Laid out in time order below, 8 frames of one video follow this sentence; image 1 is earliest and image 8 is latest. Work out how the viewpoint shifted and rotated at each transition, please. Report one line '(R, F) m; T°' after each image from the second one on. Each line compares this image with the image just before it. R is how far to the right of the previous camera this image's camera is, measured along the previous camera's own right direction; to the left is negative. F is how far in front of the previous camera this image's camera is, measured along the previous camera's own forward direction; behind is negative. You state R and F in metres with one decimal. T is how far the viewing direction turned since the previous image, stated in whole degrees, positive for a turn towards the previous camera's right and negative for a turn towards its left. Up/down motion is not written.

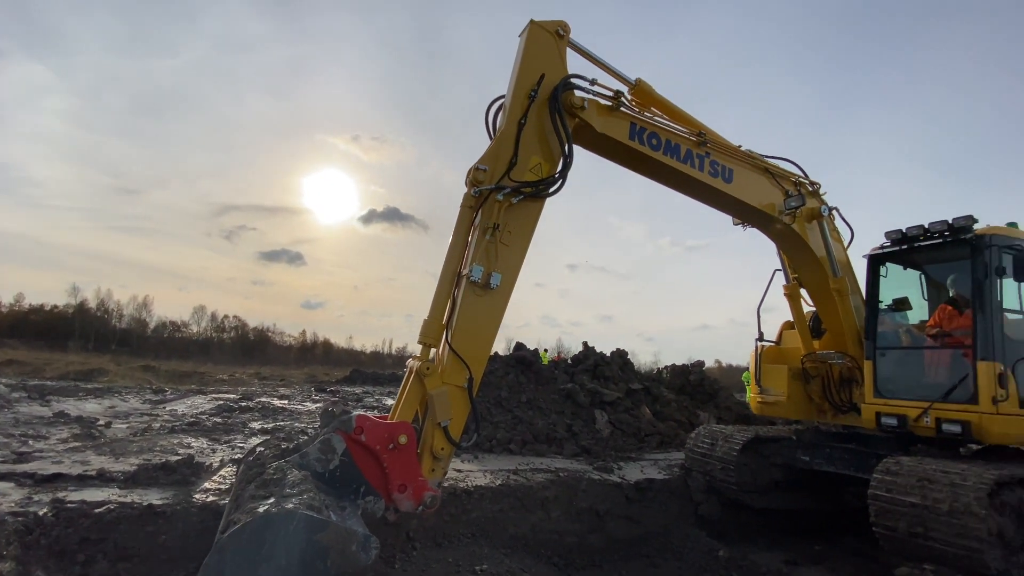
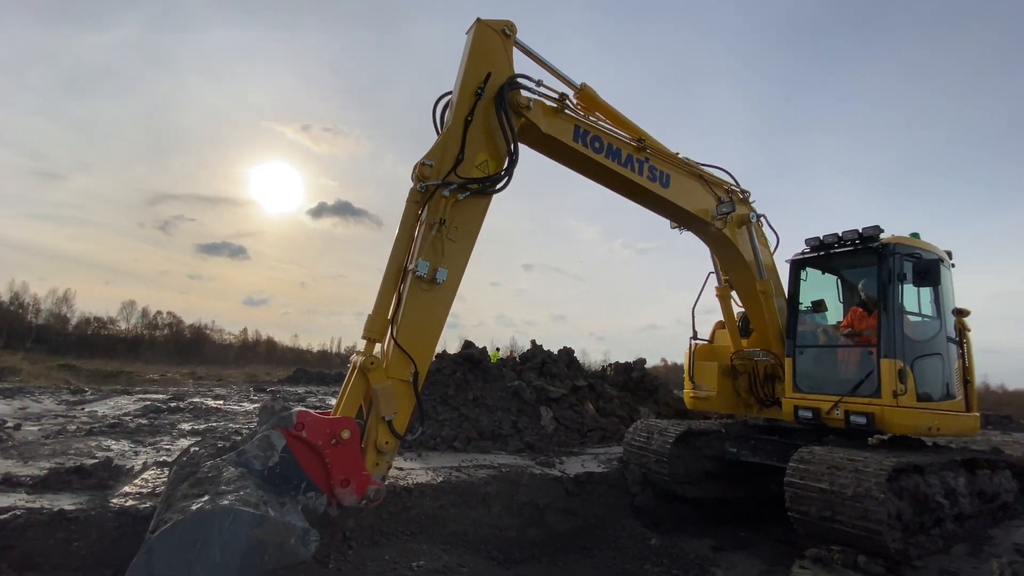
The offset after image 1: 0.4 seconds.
(+0.1, 0.0) m; +6°
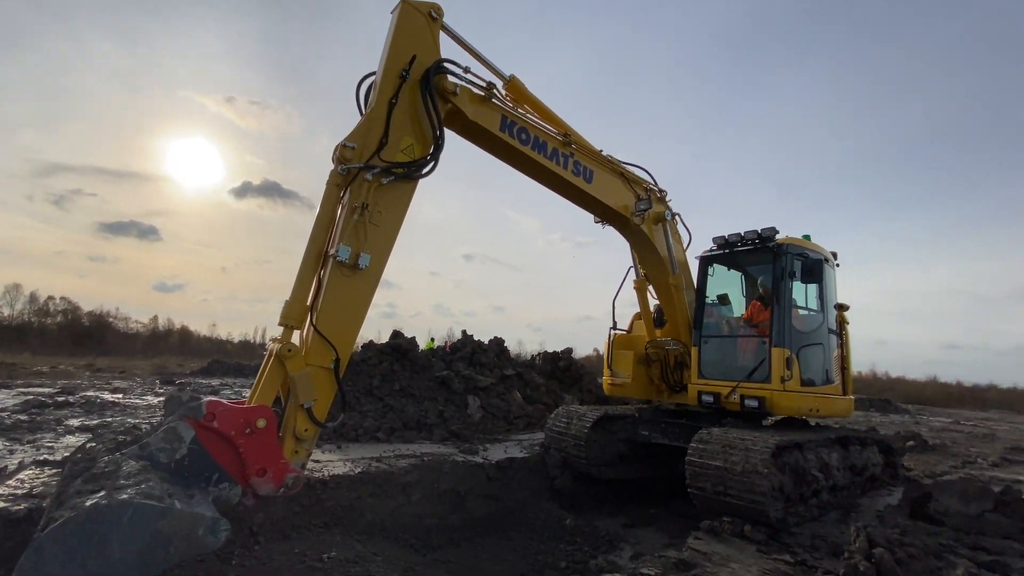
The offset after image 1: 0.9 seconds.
(+0.2, 0.0) m; +8°
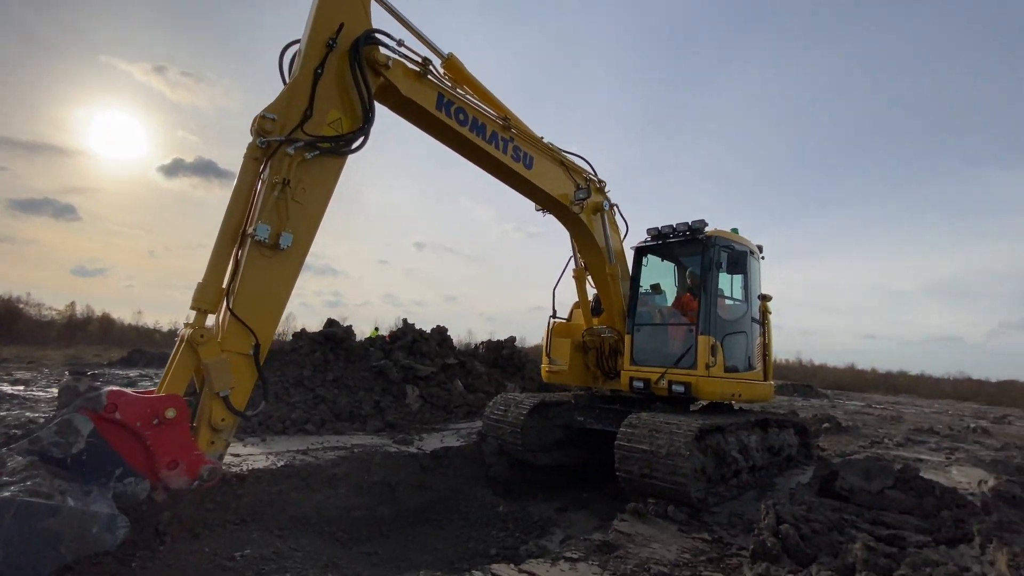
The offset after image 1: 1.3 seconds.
(+0.2, +0.1) m; +6°
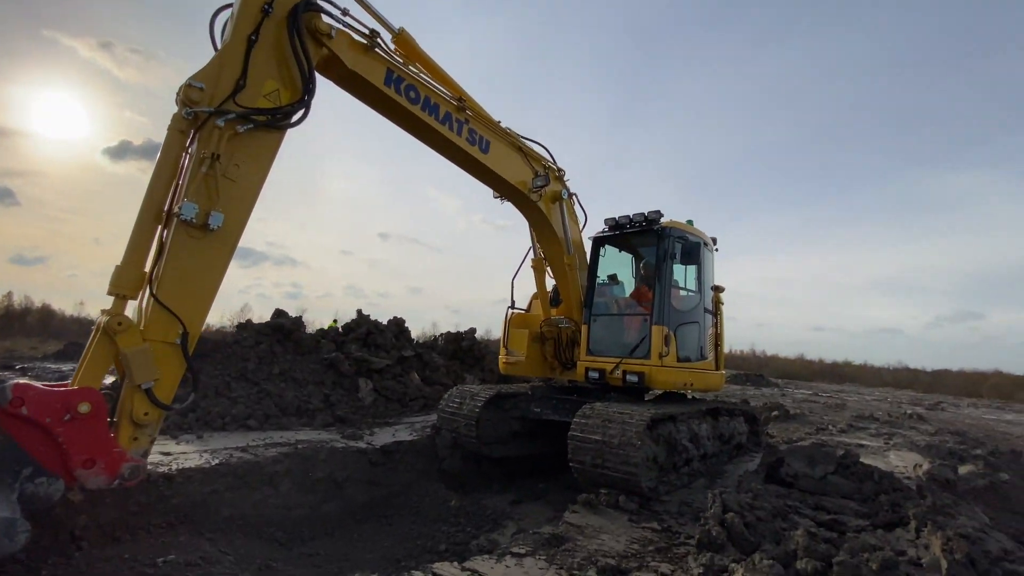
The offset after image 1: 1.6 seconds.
(+0.2, +0.2) m; +4°
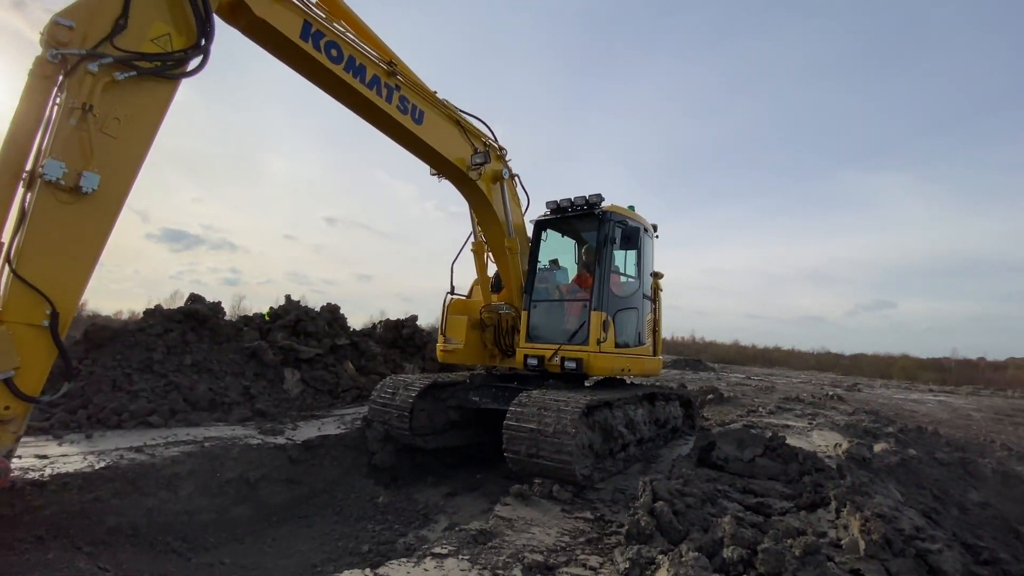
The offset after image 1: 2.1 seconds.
(+0.2, +0.3) m; +6°
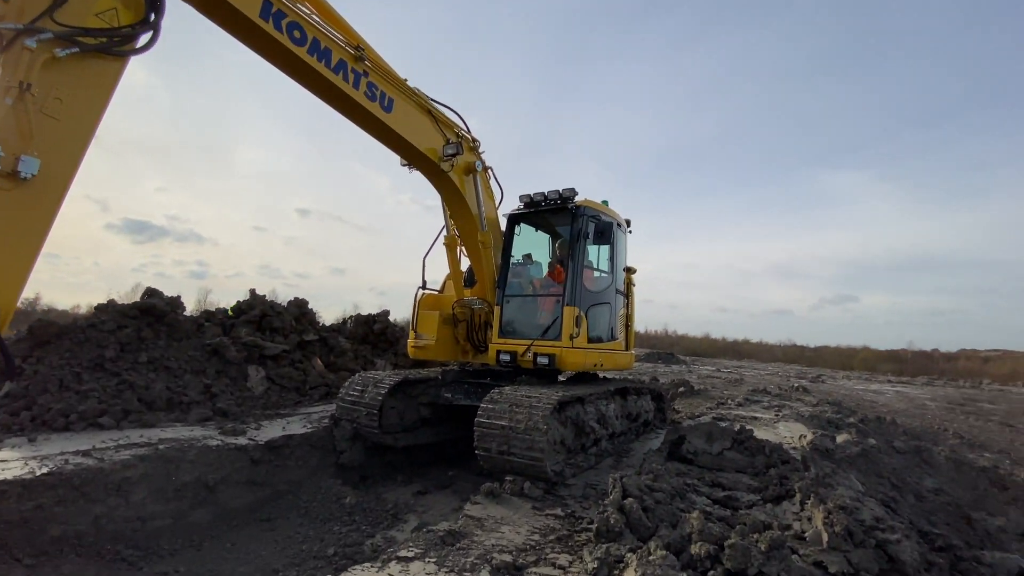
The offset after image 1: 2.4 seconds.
(+0.1, +0.1) m; +3°
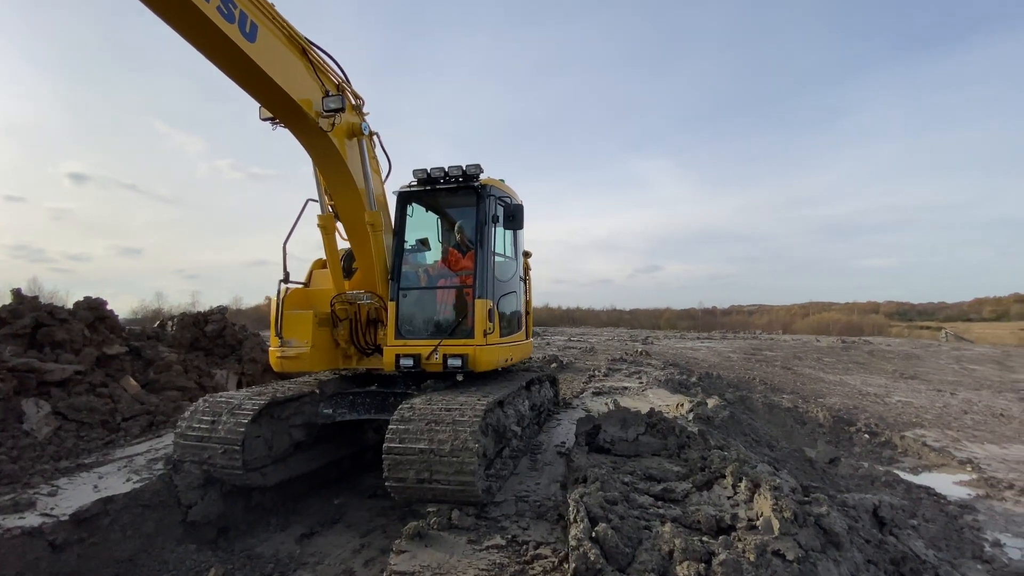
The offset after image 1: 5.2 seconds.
(-0.6, +0.8) m; +19°
